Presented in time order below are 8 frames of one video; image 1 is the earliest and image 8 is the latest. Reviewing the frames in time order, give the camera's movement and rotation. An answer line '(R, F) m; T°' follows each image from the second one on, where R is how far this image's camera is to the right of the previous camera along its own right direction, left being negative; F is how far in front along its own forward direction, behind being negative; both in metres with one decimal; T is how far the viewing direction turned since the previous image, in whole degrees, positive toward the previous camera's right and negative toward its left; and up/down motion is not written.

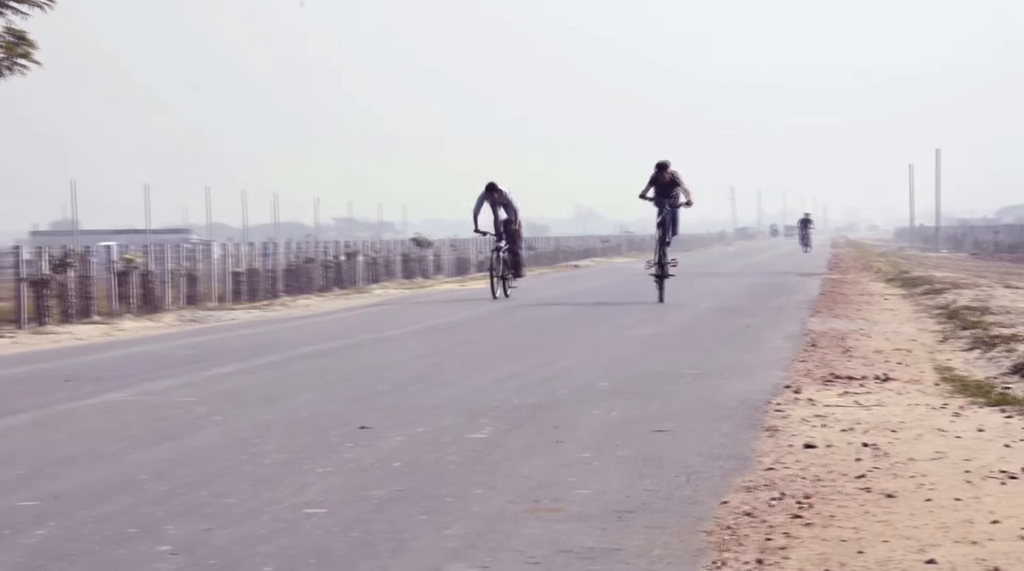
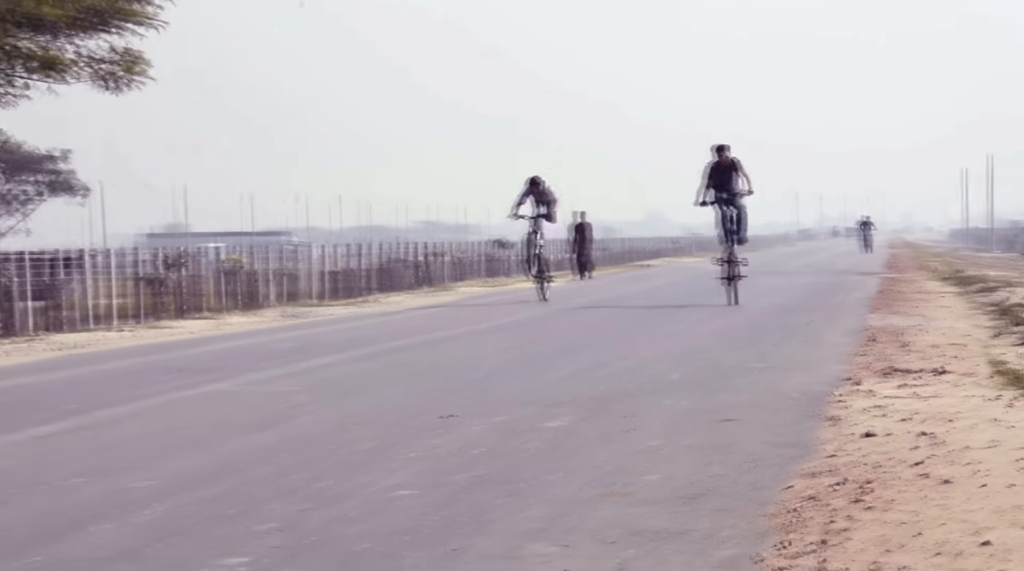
(-0.2, -0.4) m; -2°
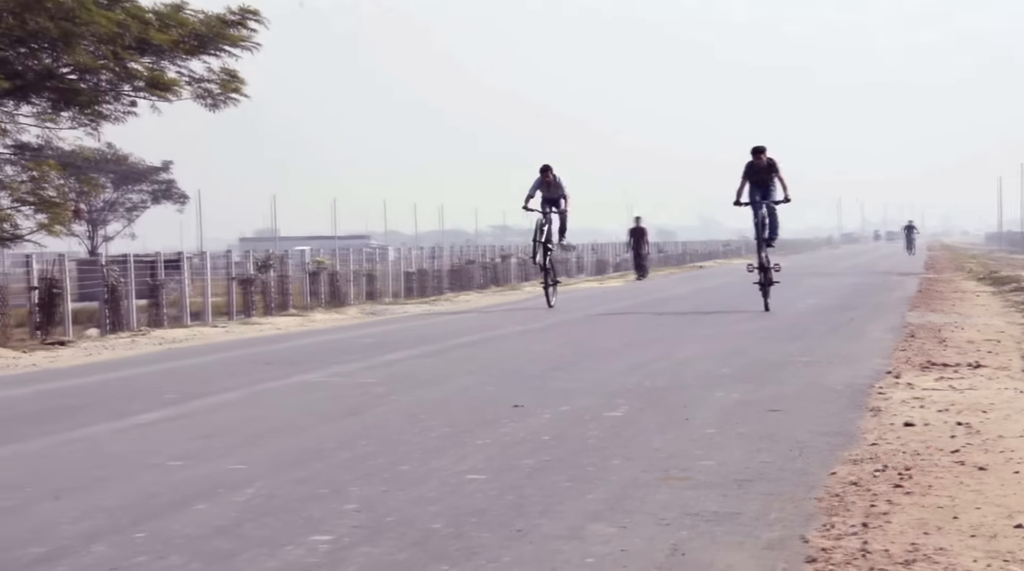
(-0.1, -0.5) m; -2°
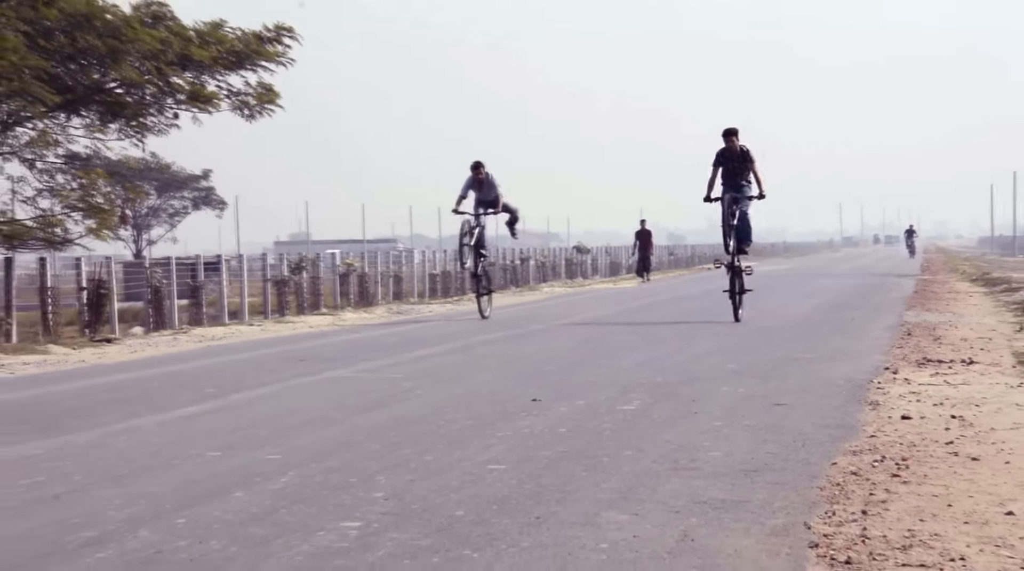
(-0.1, -0.4) m; 0°
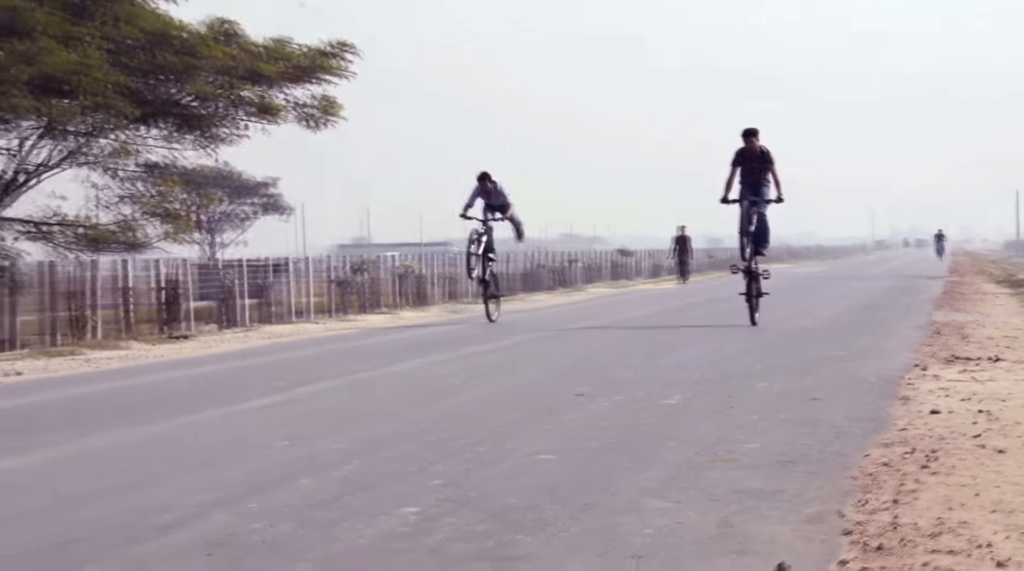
(-0.1, -0.4) m; -1°
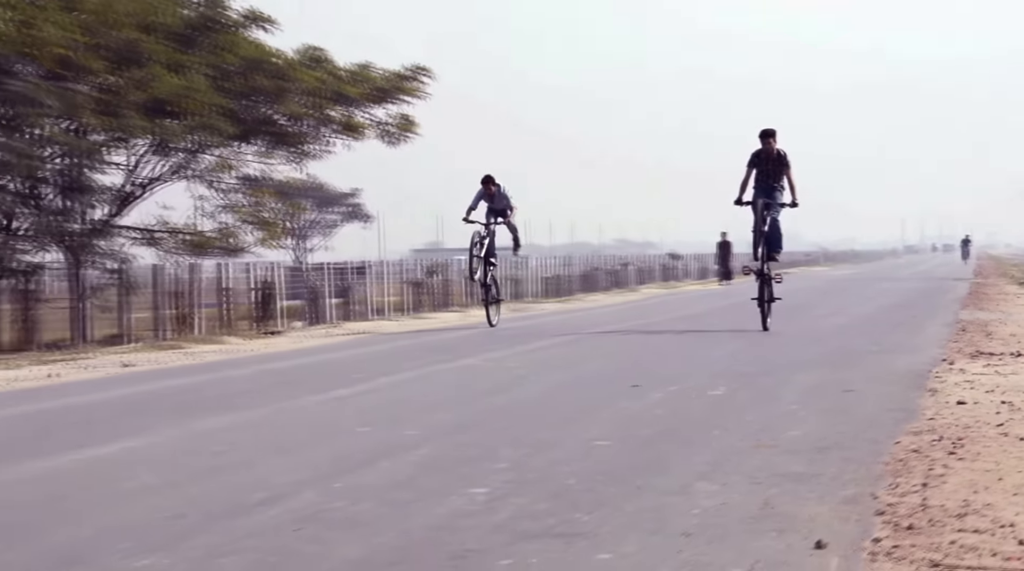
(-0.1, -0.8) m; -2°
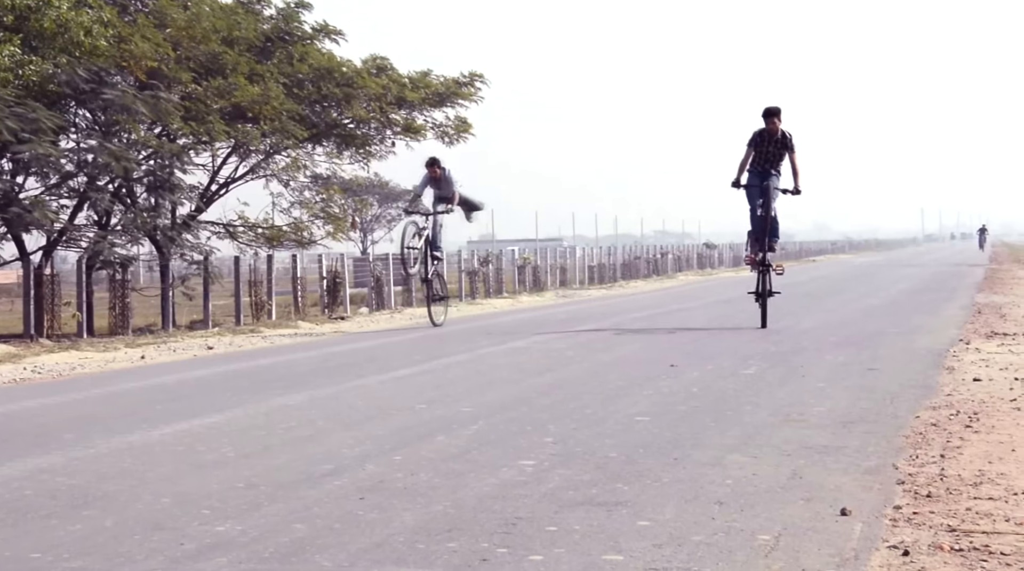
(0.0, -0.8) m; -2°
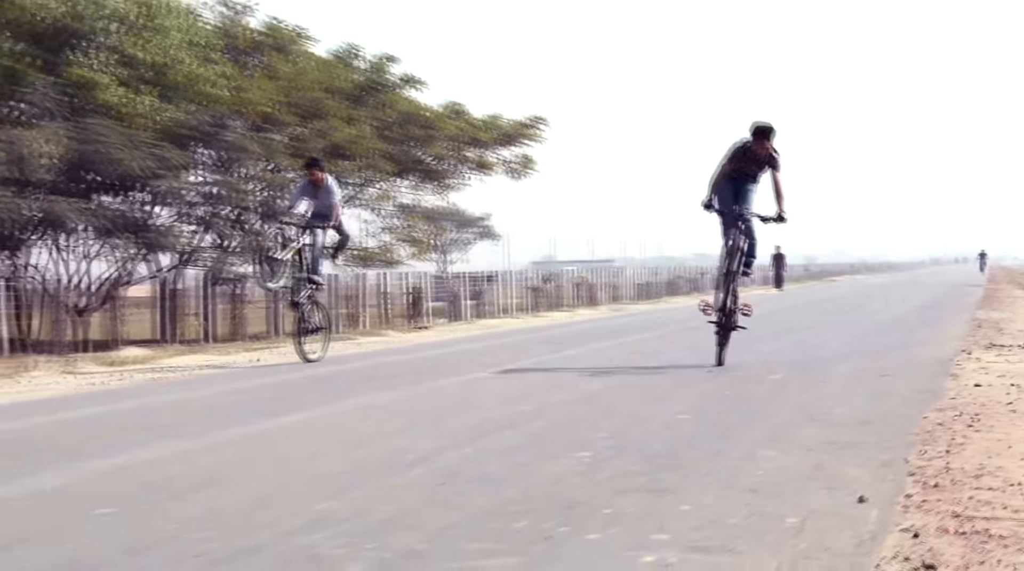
(-0.1, -1.4) m; -2°
